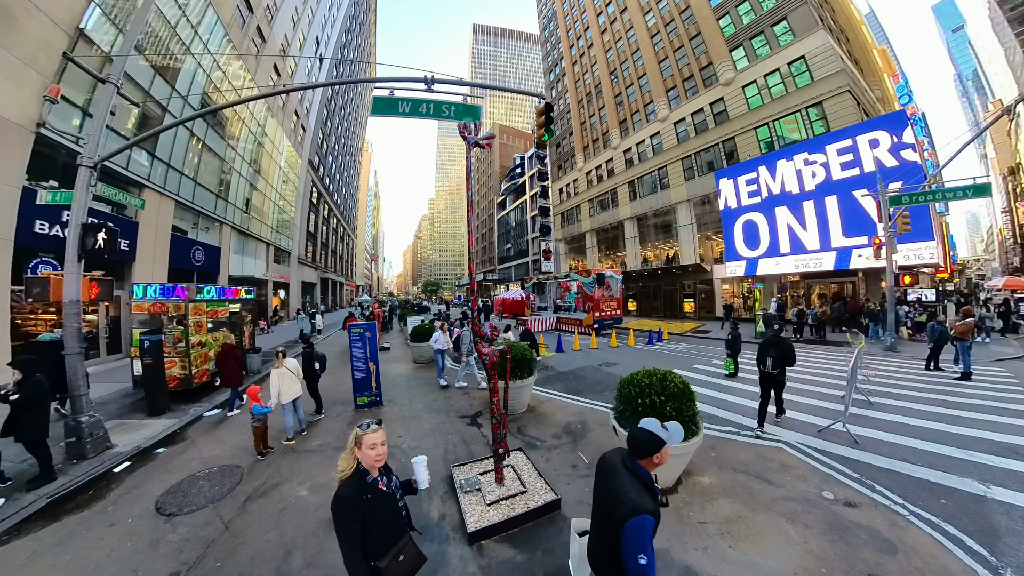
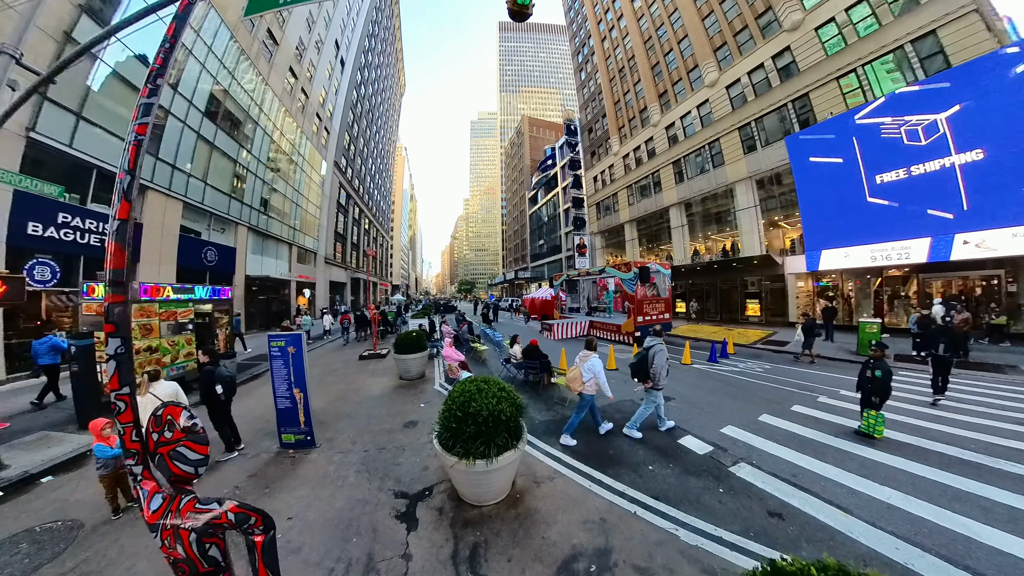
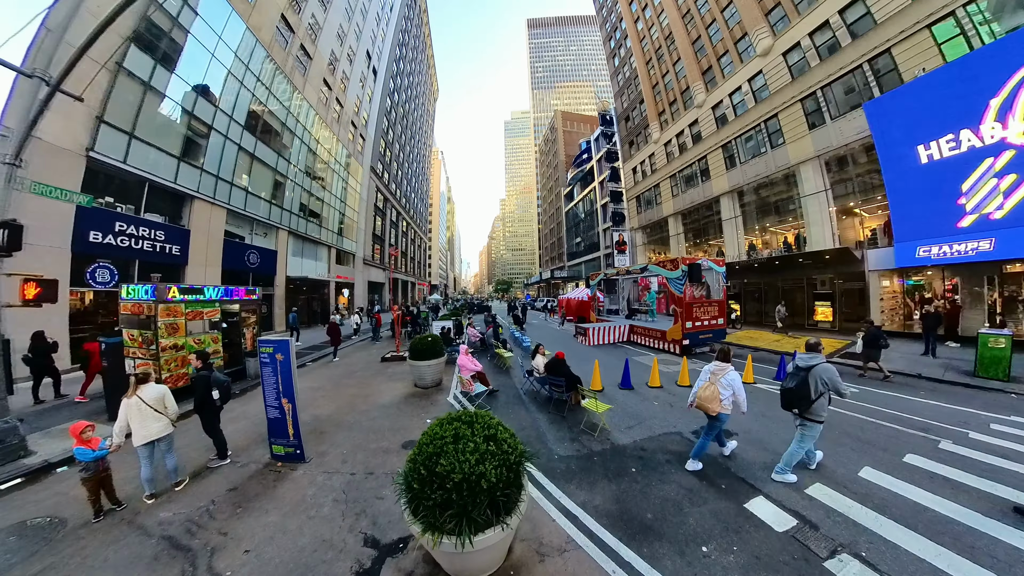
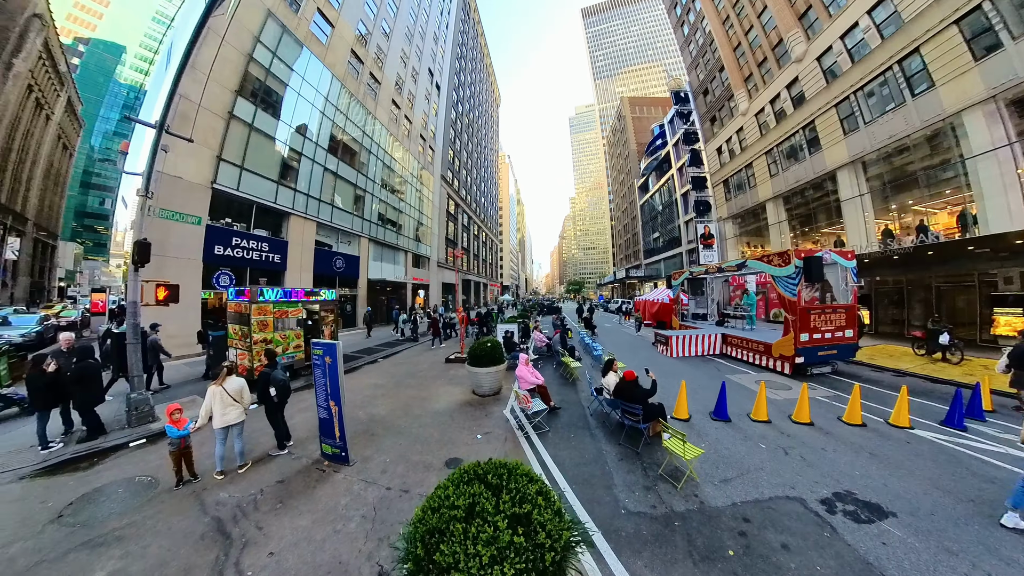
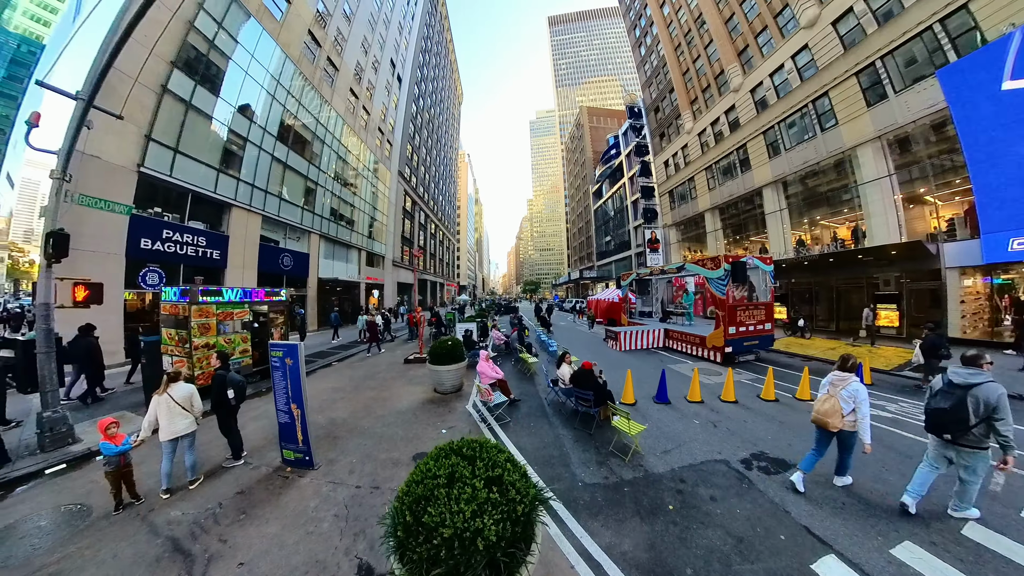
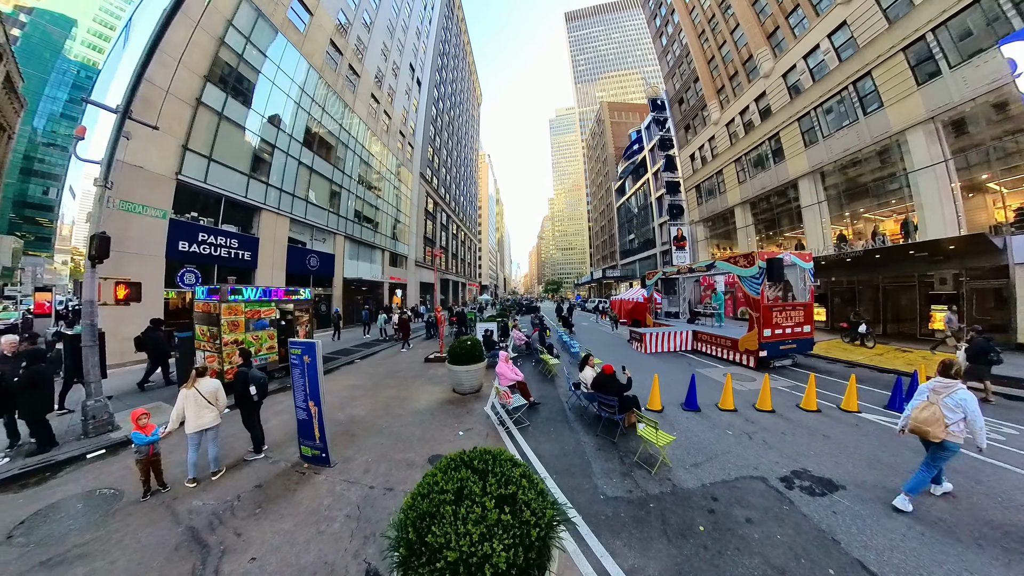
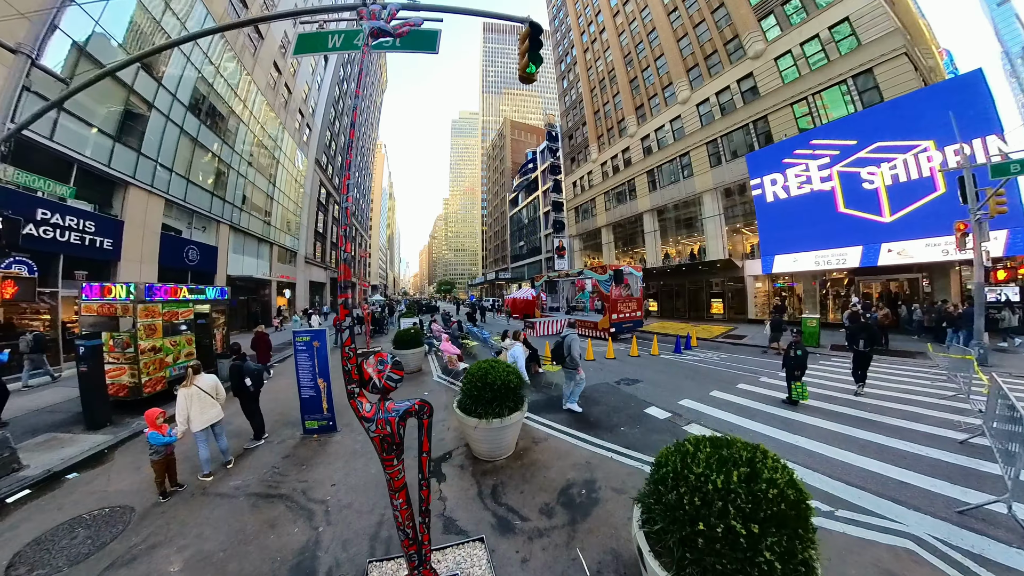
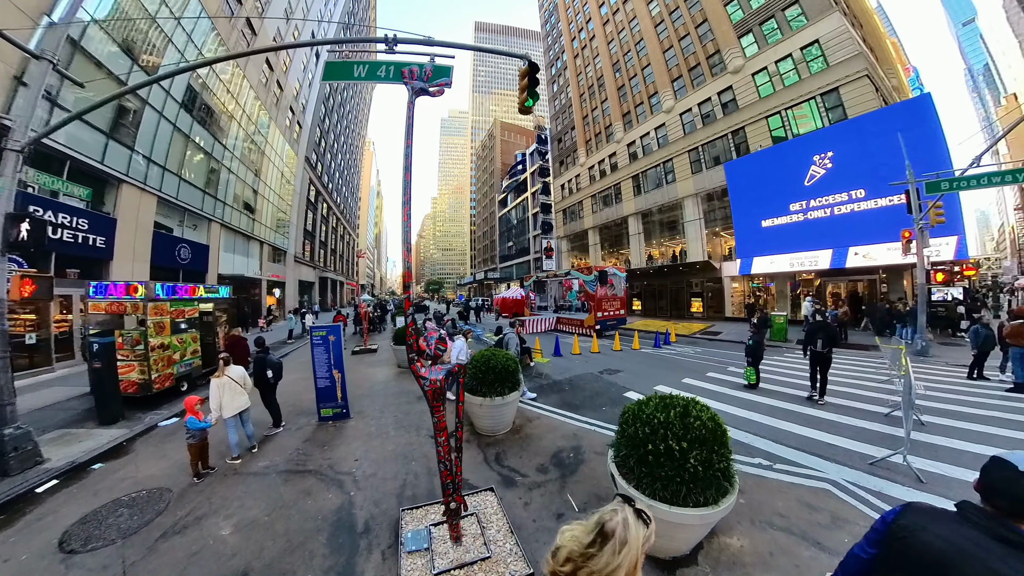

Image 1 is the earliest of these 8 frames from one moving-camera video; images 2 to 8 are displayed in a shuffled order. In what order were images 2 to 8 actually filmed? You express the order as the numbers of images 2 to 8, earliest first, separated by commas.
8, 7, 2, 3, 5, 6, 4
